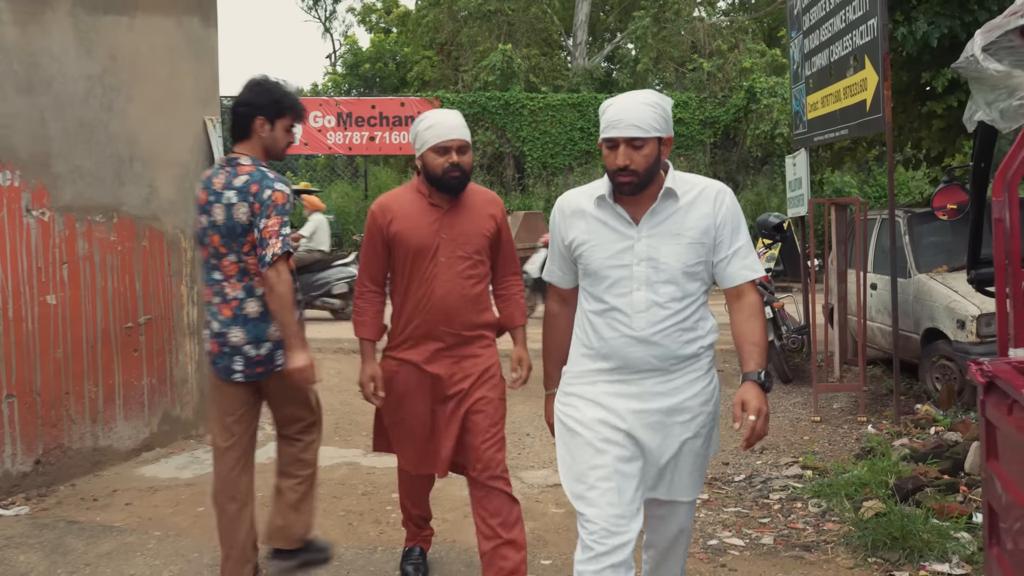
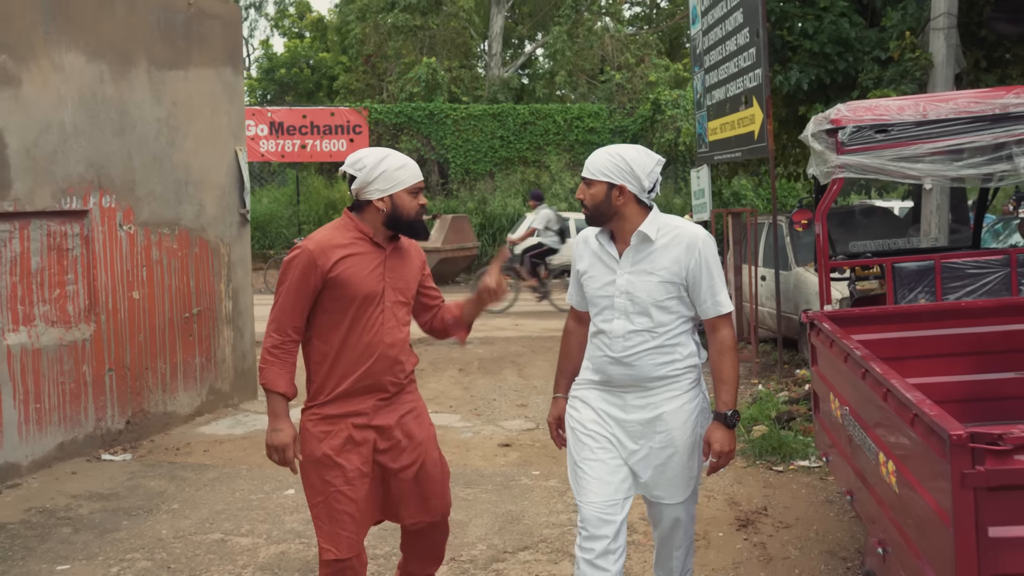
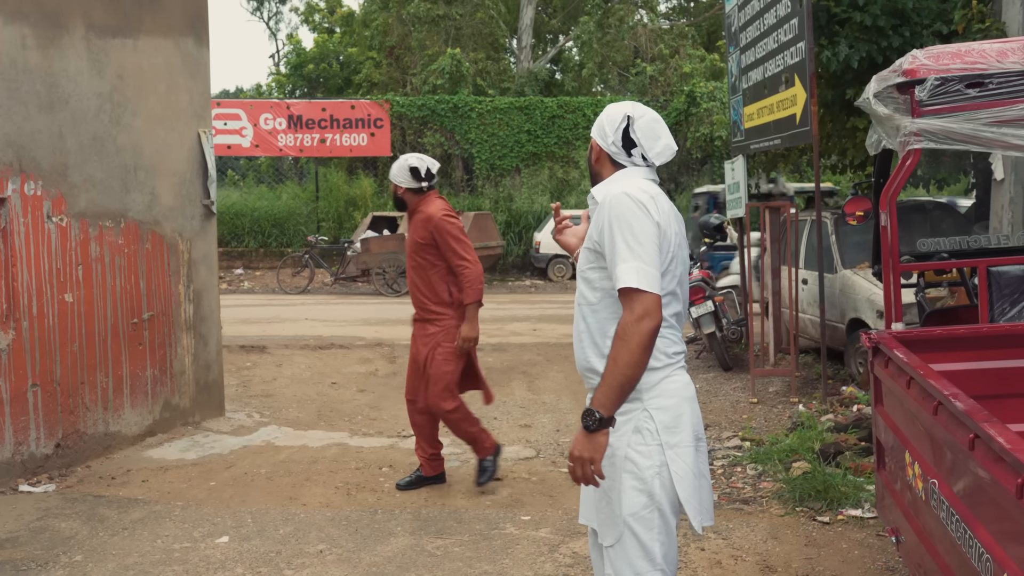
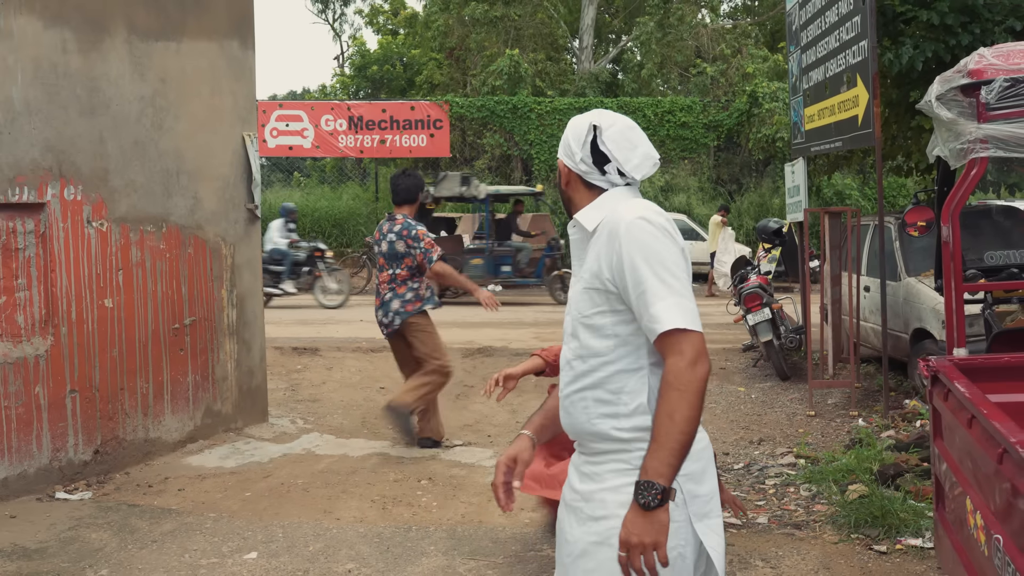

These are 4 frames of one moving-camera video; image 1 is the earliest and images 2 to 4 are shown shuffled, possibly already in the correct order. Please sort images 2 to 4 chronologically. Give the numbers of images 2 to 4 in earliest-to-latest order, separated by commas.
4, 3, 2
